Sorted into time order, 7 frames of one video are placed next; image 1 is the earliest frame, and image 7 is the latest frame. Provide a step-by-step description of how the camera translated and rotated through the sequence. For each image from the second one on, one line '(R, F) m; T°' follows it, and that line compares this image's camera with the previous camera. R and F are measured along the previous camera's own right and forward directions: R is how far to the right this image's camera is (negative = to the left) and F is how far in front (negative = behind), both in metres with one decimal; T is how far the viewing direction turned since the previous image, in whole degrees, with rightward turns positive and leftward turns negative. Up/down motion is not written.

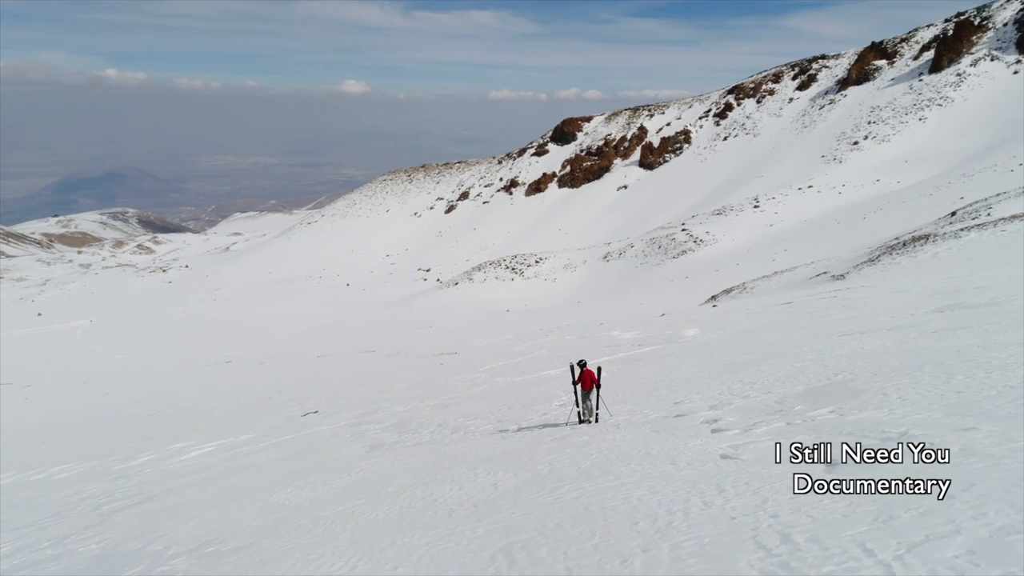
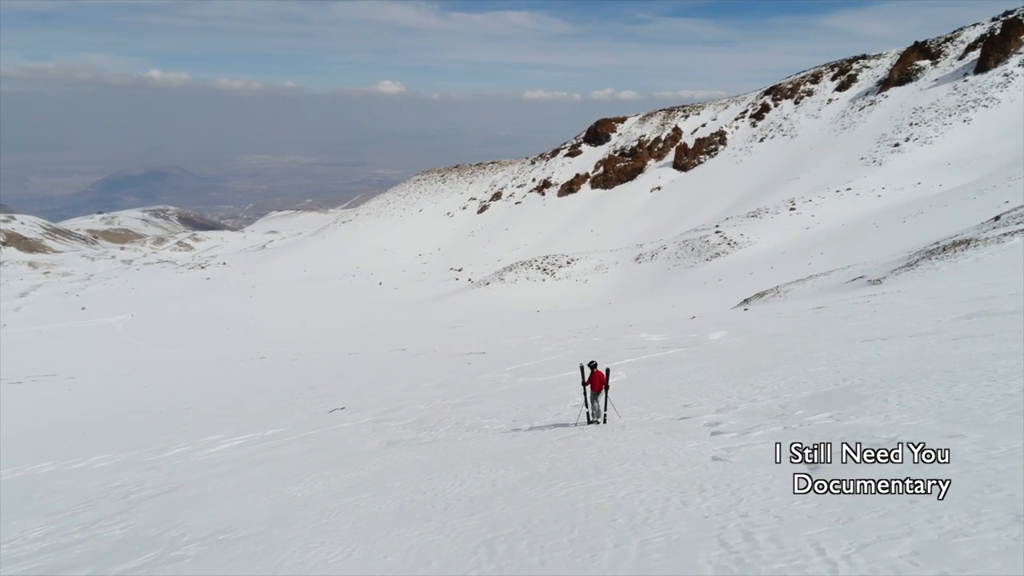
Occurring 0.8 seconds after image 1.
(+0.5, -0.2) m; -3°
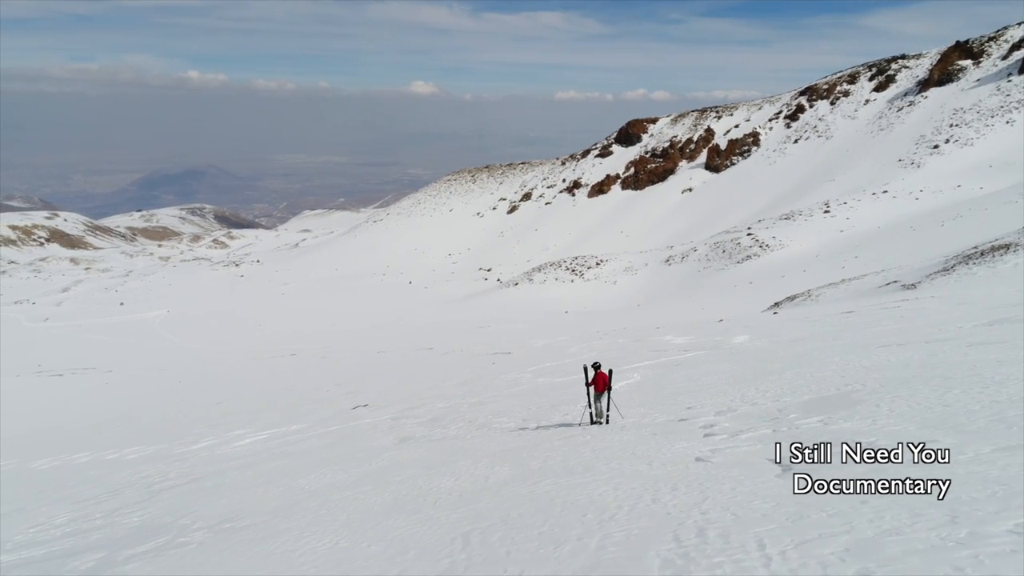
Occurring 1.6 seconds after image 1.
(+0.6, -0.2) m; -2°
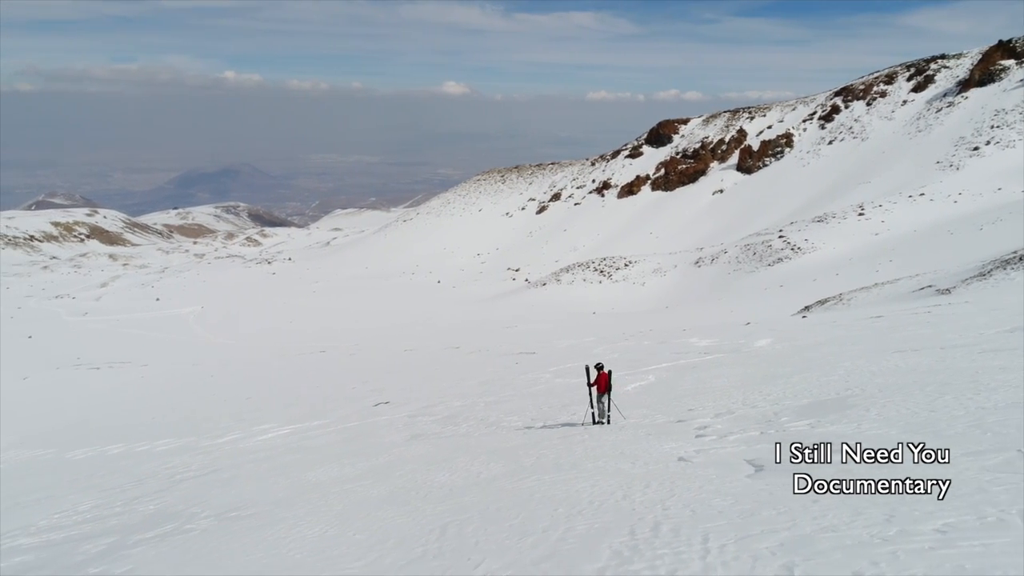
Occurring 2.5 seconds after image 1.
(+0.6, -0.2) m; -2°
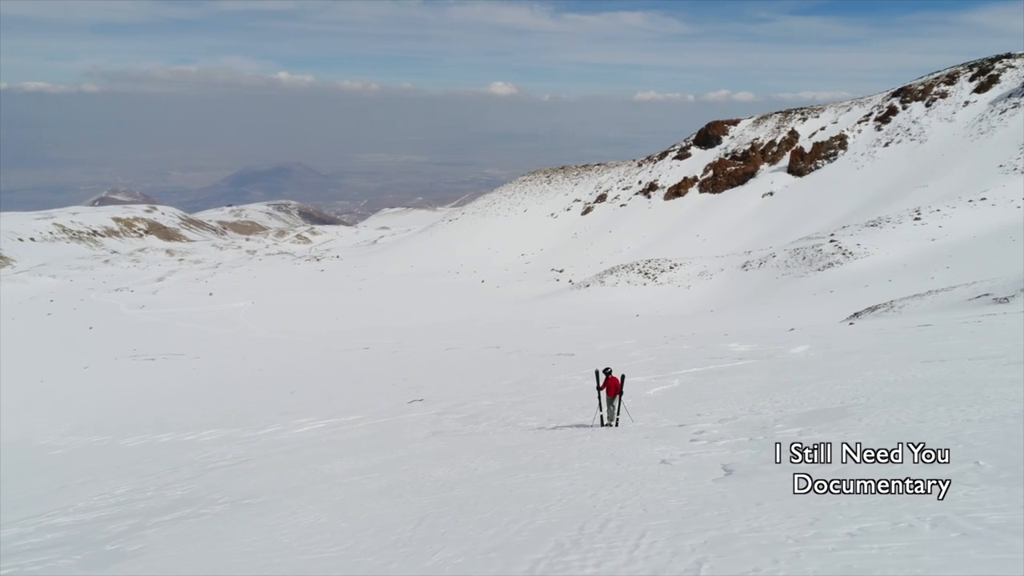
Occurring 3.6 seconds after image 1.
(+0.8, -0.3) m; -3°
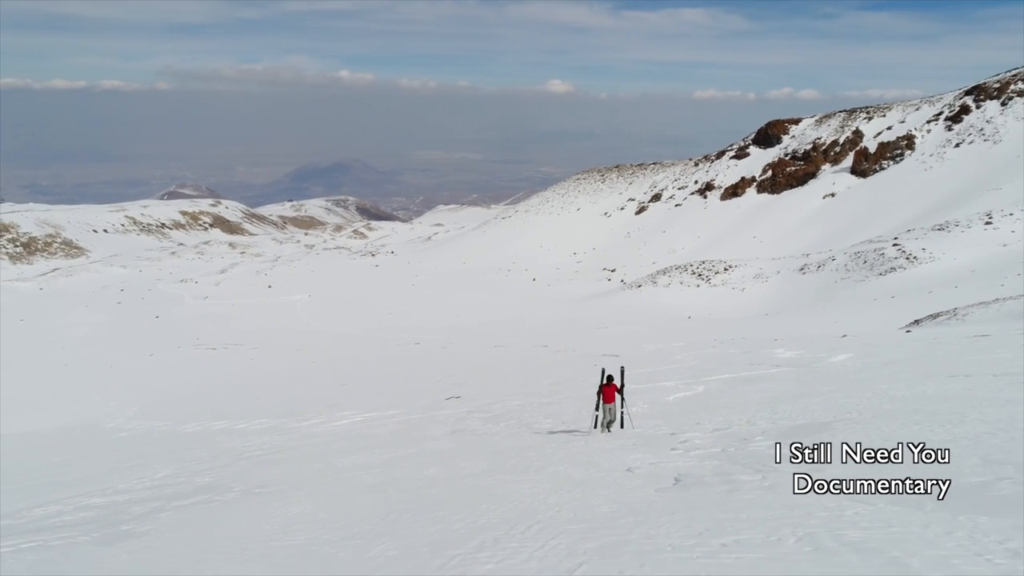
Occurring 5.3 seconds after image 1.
(+1.1, -0.5) m; -4°
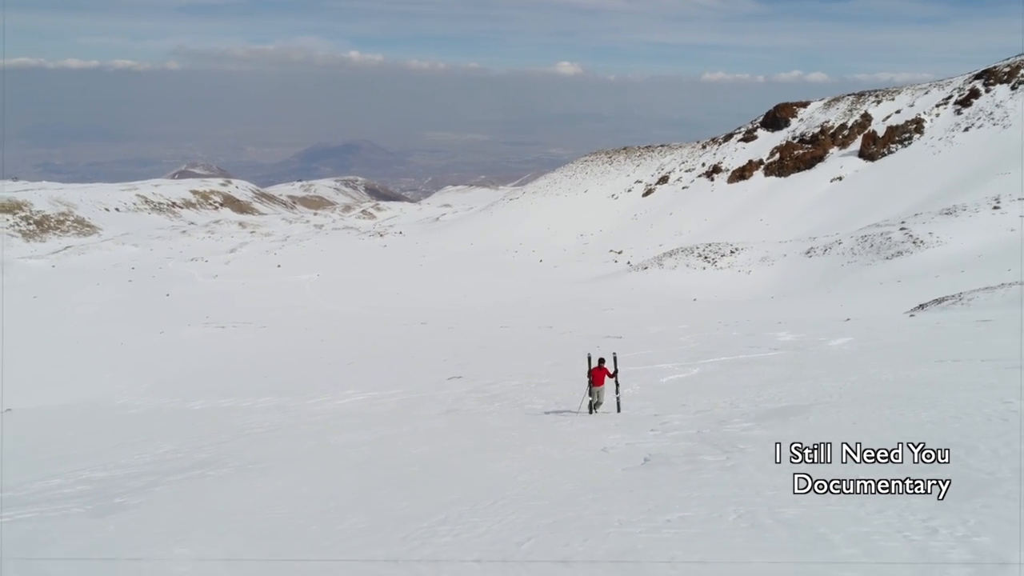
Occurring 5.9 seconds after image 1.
(+0.4, -0.2) m; 0°
